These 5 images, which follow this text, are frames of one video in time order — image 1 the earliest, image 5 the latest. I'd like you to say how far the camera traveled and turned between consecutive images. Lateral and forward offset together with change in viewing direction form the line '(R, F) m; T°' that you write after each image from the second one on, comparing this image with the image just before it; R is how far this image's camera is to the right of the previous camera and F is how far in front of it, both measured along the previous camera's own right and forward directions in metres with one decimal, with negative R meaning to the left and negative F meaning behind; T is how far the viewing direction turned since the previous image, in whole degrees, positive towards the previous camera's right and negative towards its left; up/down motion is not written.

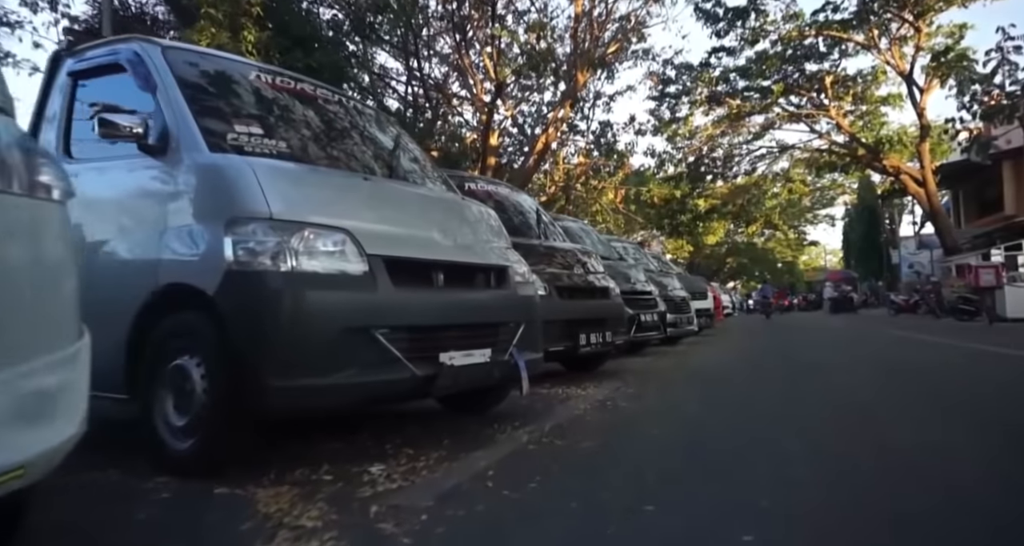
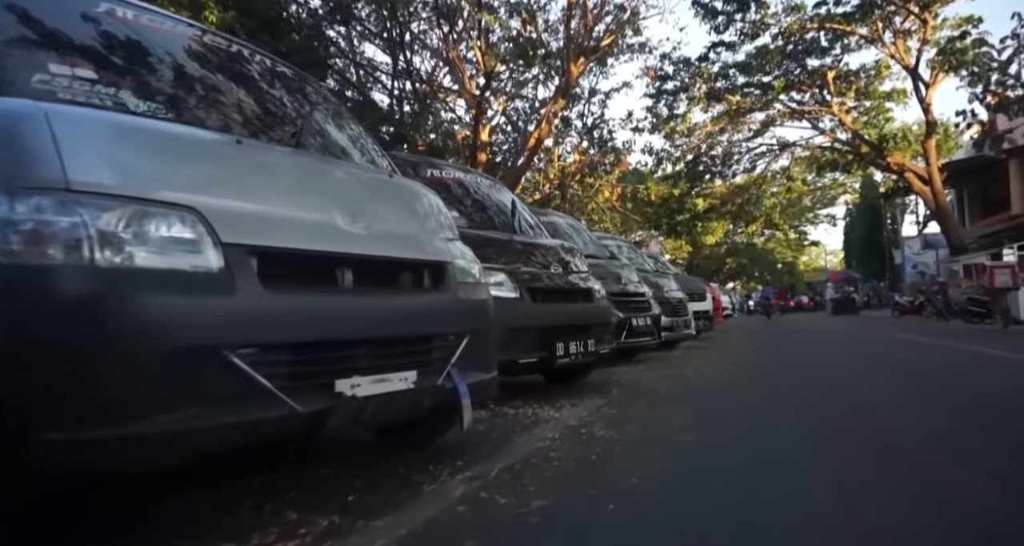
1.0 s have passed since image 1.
(+0.3, +0.8) m; 0°
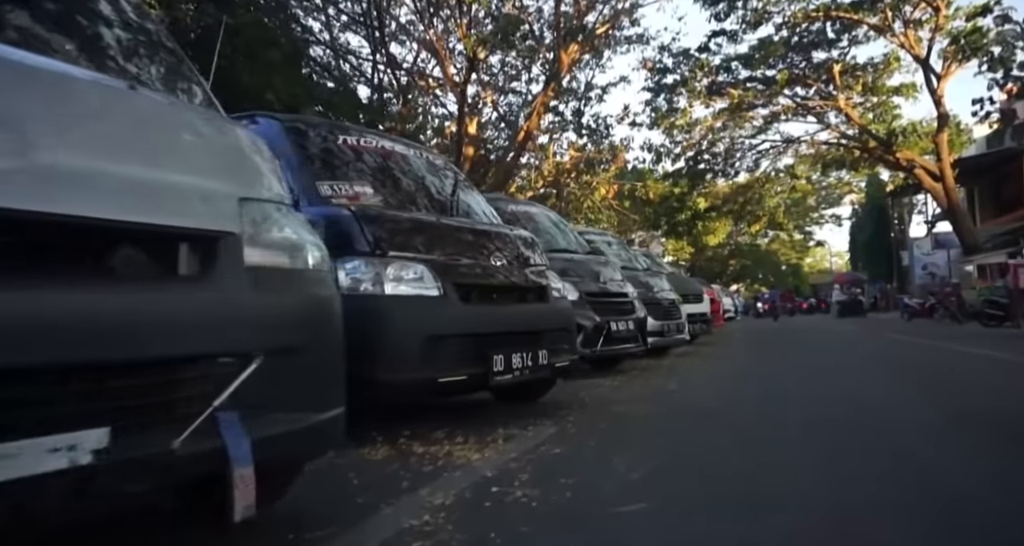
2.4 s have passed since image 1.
(+0.5, +1.2) m; 0°
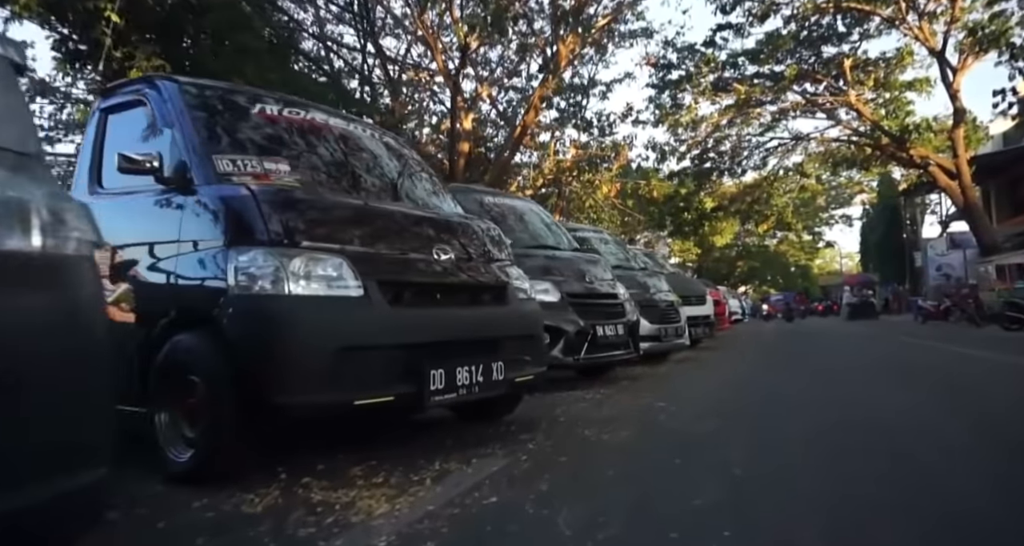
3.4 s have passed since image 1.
(+0.3, +0.8) m; -1°
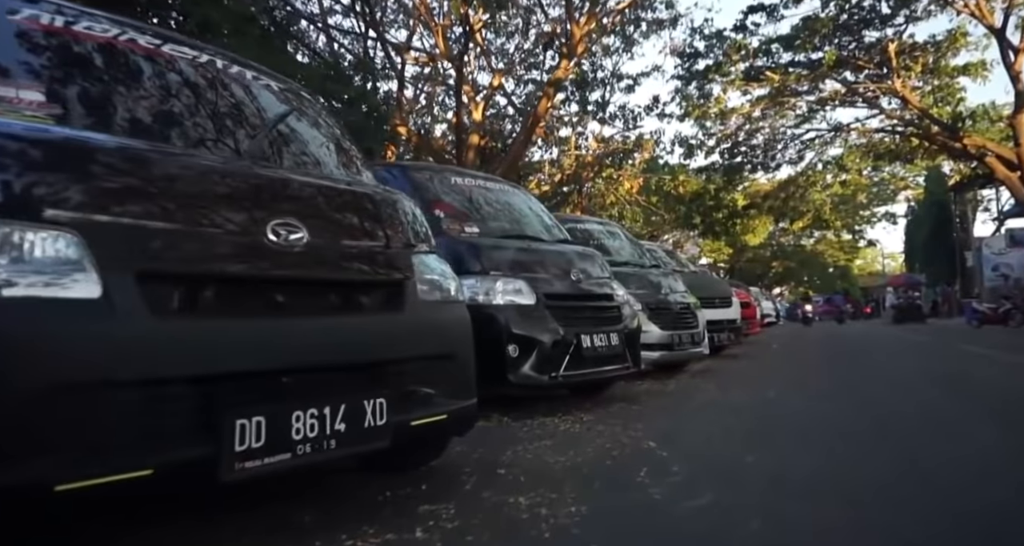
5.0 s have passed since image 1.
(+0.6, +1.3) m; -3°
